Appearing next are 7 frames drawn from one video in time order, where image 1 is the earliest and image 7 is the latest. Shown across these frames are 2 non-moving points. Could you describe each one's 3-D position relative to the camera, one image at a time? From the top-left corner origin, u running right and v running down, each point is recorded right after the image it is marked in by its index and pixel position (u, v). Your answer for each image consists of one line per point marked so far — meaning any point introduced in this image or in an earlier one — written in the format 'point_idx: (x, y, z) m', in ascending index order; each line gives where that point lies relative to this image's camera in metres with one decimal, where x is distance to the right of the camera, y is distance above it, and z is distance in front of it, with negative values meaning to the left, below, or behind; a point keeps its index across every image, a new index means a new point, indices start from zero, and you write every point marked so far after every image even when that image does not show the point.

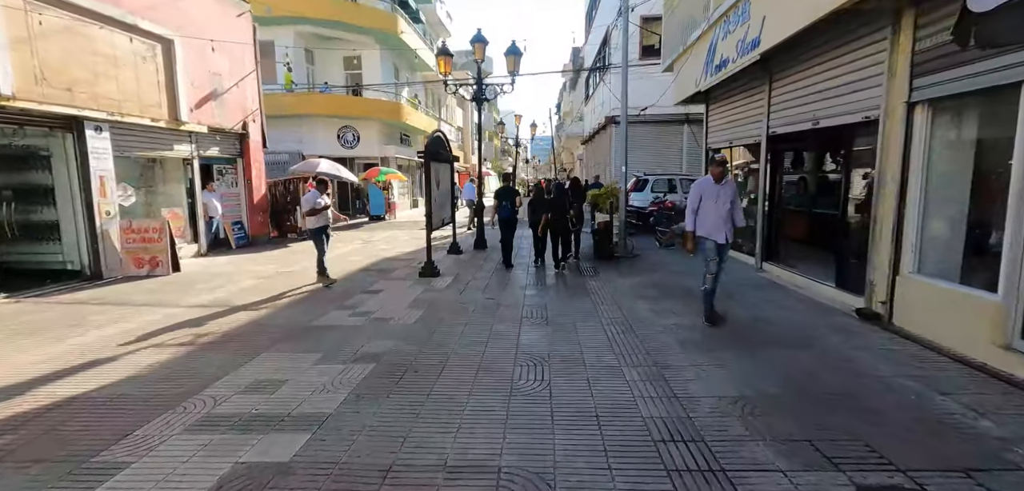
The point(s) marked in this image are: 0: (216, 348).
0: (-3.2, -1.1, +5.5) m
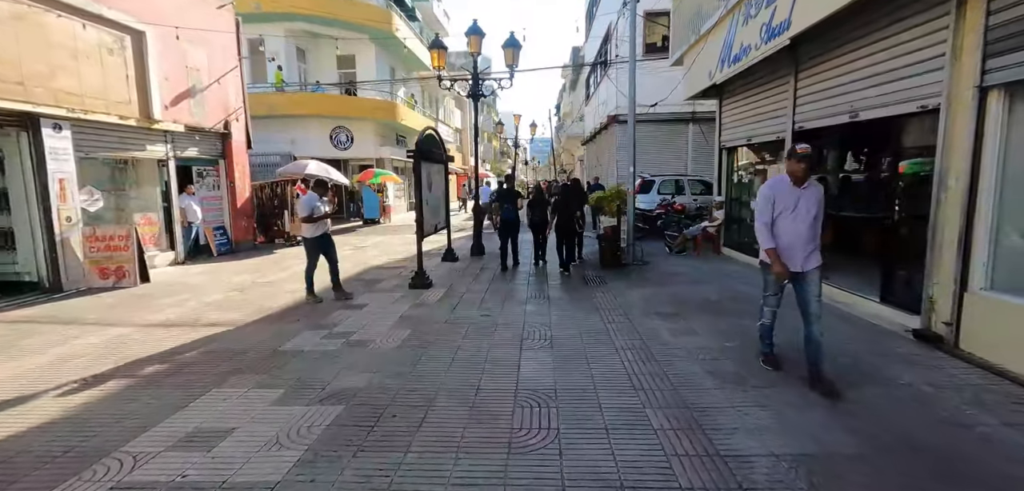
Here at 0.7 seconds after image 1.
0: (-3.2, -1.2, +4.6) m
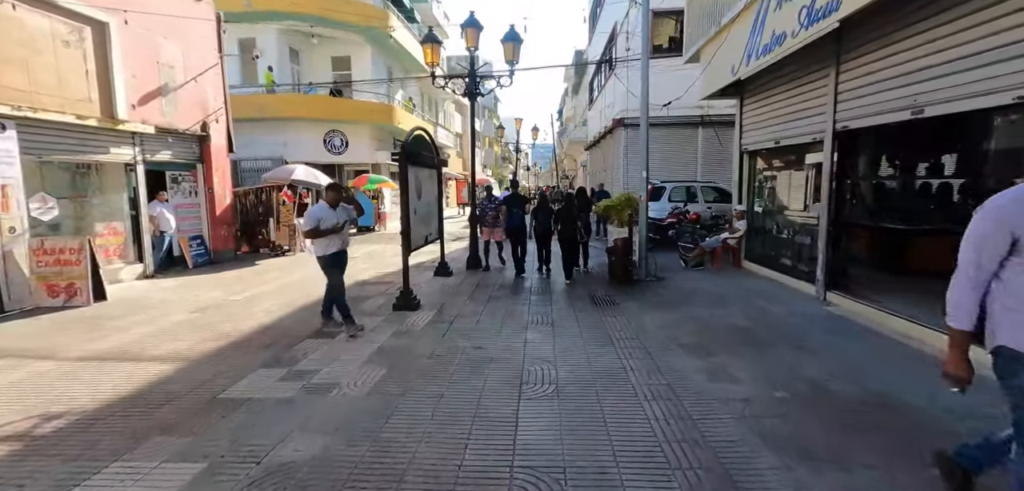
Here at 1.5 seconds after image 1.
0: (-3.2, -1.4, +3.6) m
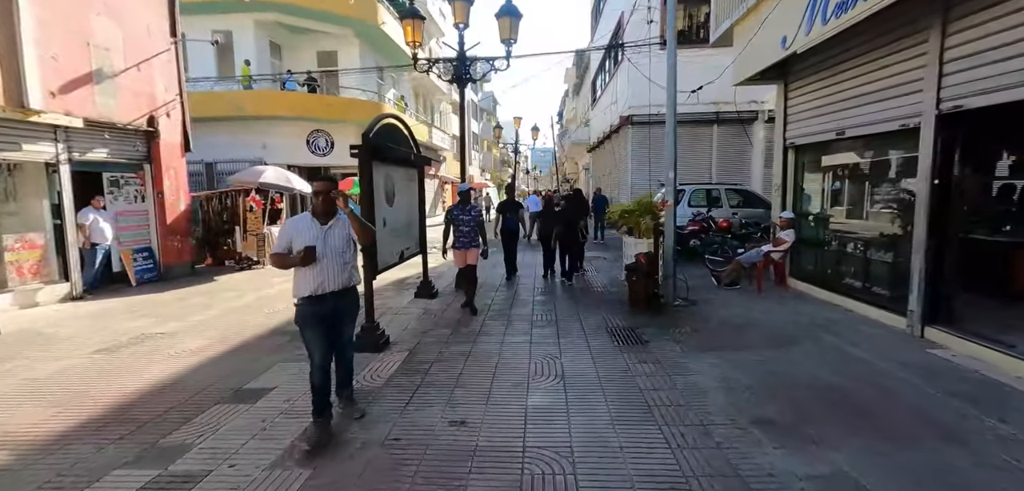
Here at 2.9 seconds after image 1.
0: (-3.3, -1.6, +1.9) m
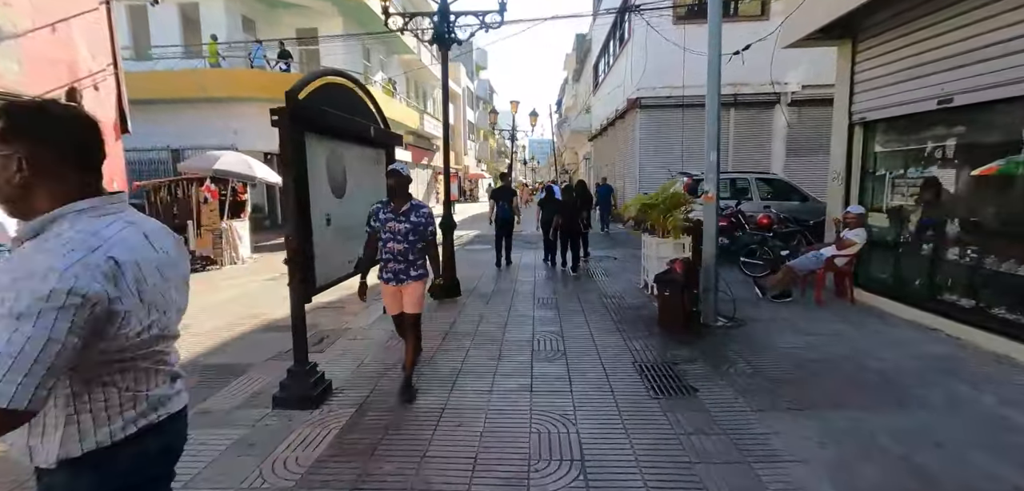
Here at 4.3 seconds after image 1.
0: (-3.3, -1.7, +0.2) m
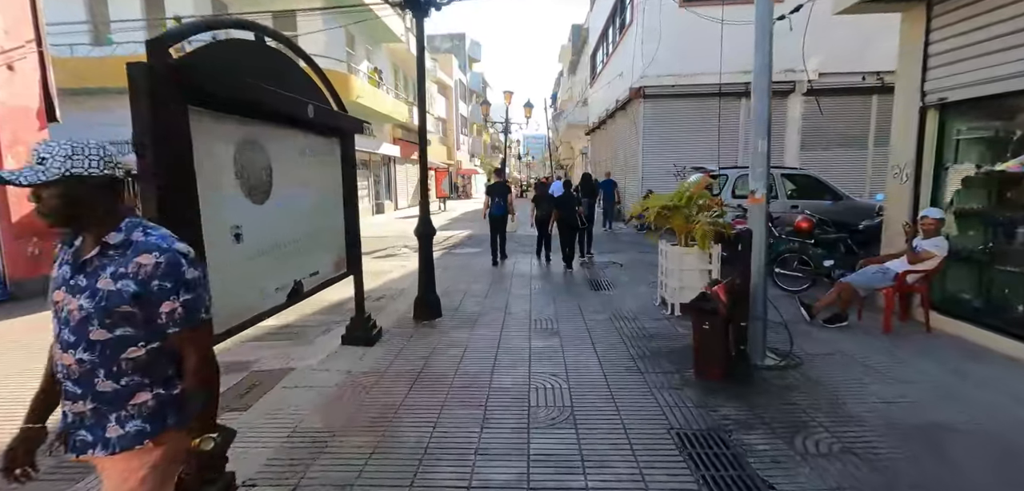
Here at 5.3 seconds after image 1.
0: (-3.3, -1.9, -1.1) m
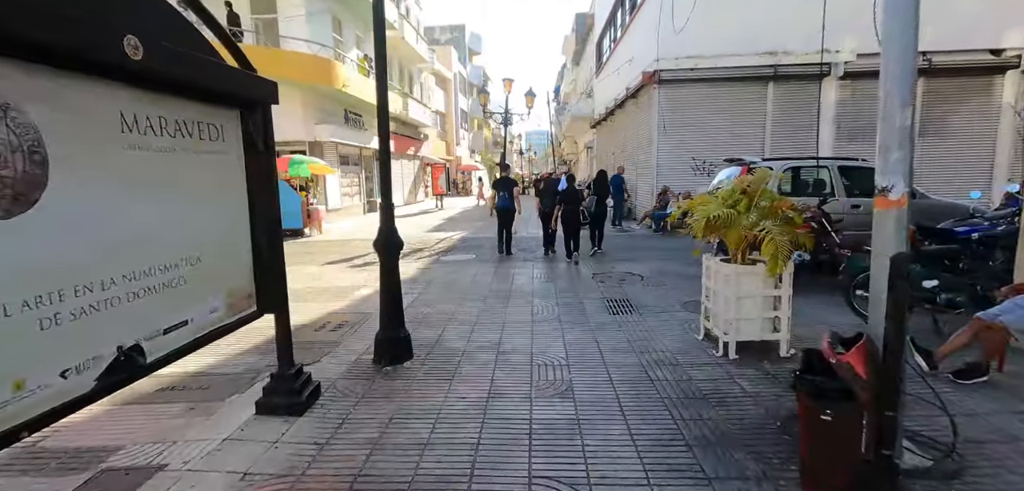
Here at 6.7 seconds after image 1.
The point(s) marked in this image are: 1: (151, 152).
0: (-3.4, -2.1, -2.7) m
1: (-1.7, +0.5, +2.5) m
